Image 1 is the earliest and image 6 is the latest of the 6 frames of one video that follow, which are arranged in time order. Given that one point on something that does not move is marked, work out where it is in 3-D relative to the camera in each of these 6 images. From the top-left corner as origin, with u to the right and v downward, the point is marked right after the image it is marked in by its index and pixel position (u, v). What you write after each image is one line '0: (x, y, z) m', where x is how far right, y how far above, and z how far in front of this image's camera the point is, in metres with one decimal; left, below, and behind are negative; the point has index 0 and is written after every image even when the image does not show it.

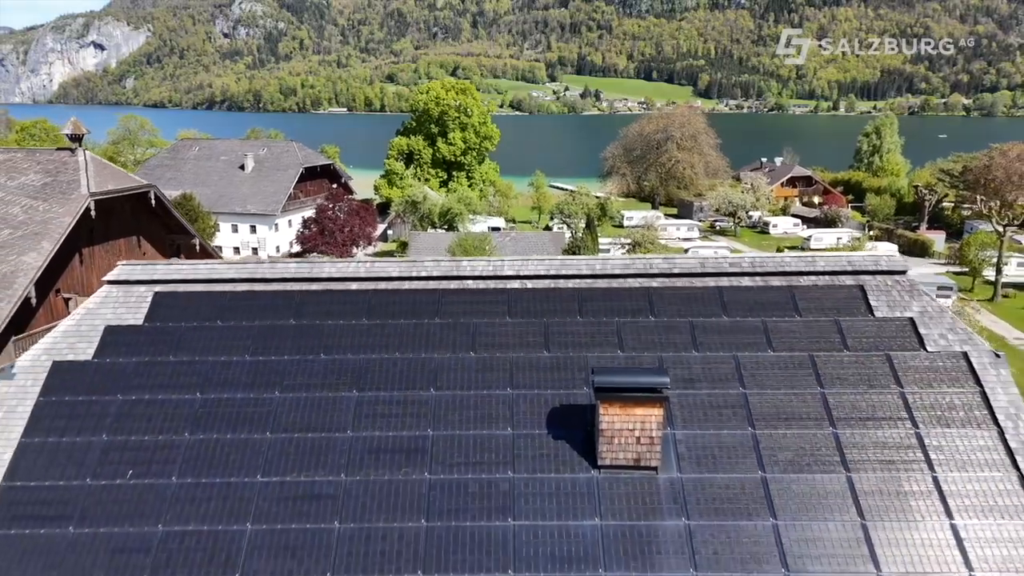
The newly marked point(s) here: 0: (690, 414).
0: (+3.3, -2.3, +11.0) m
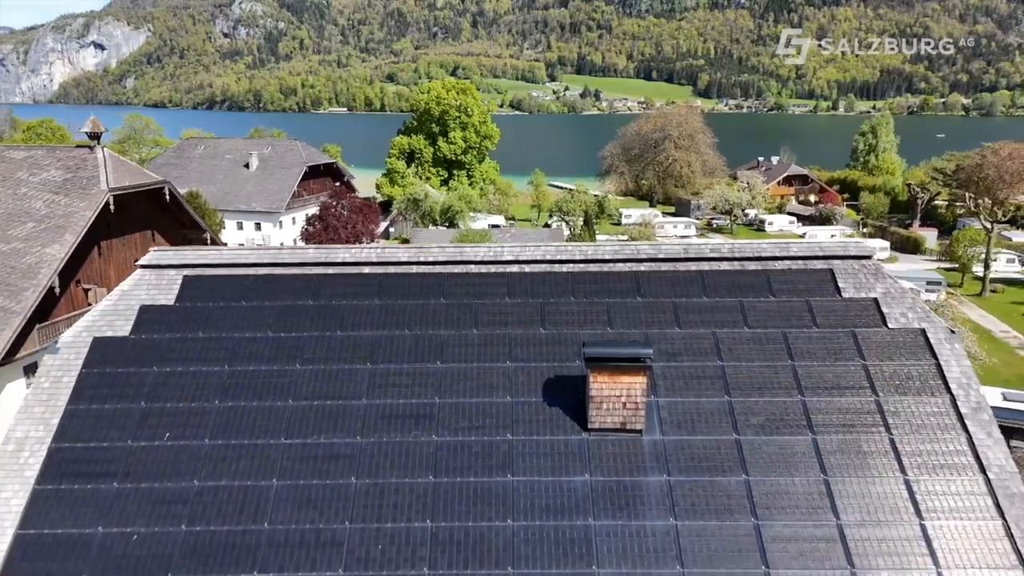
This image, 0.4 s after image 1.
0: (+3.3, -1.9, +12.1) m
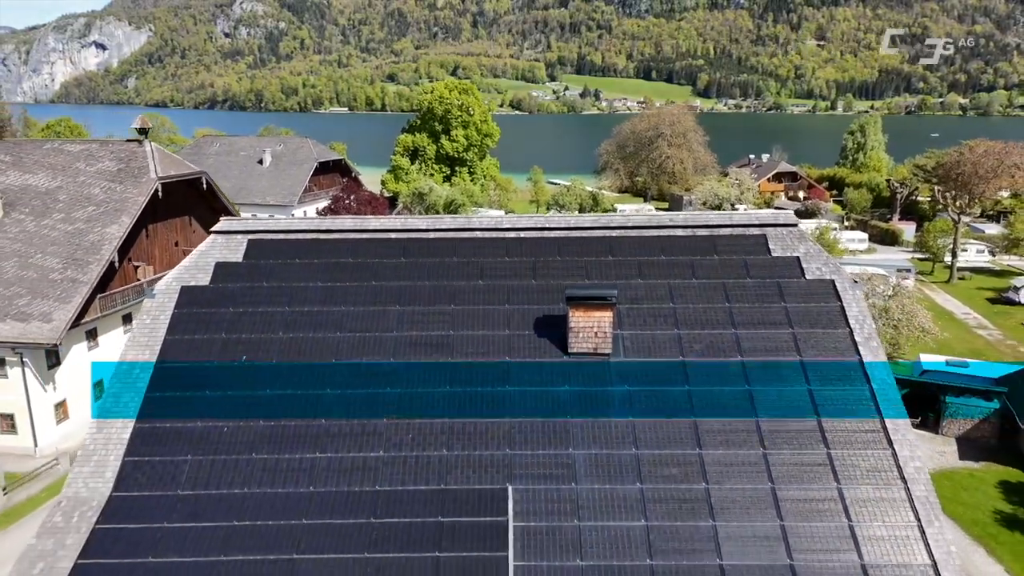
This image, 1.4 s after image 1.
0: (+3.3, -0.8, +15.5) m
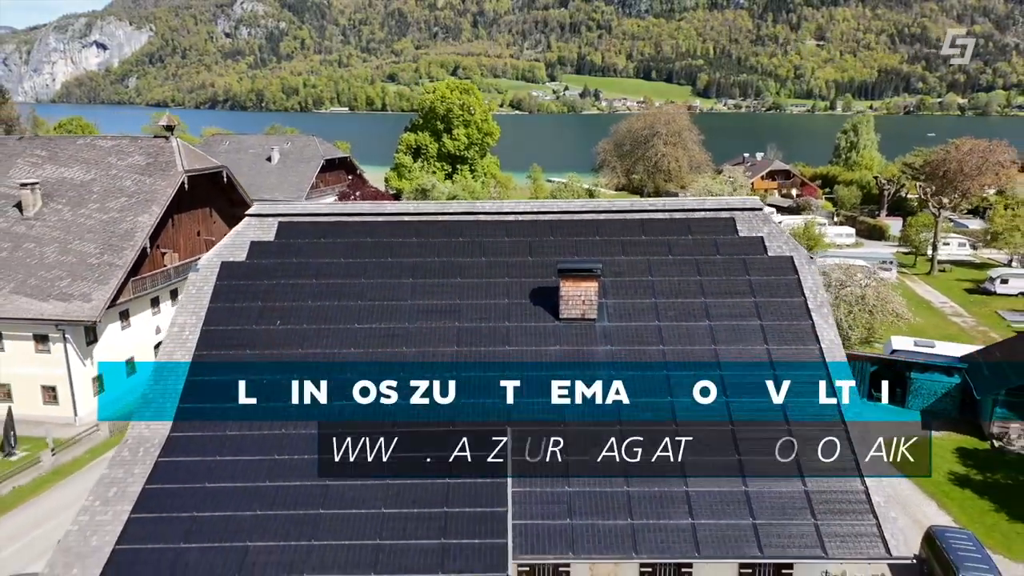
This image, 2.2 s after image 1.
0: (+3.2, 0.0, +17.7) m
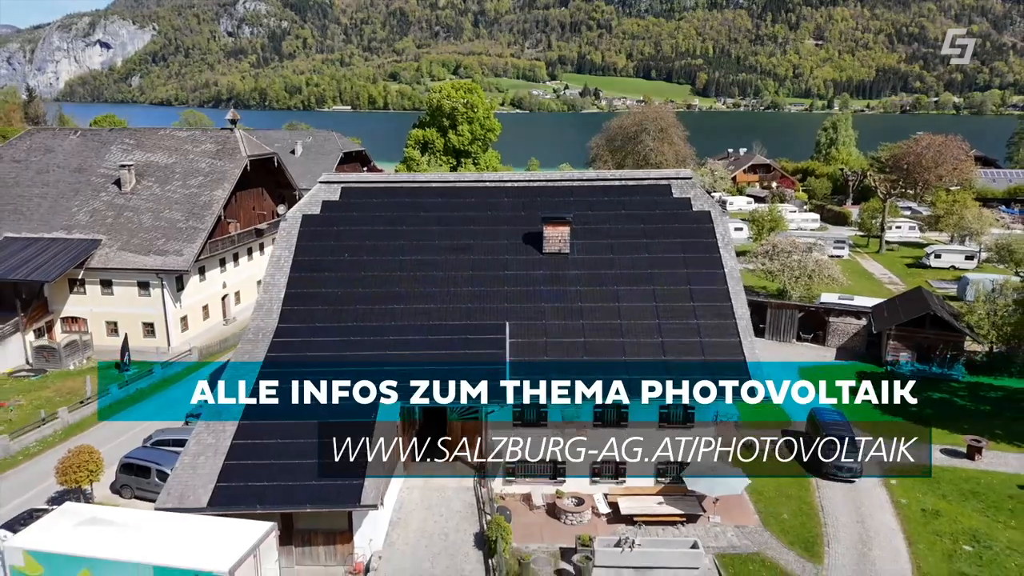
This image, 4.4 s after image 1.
0: (+3.1, +2.3, +25.0) m
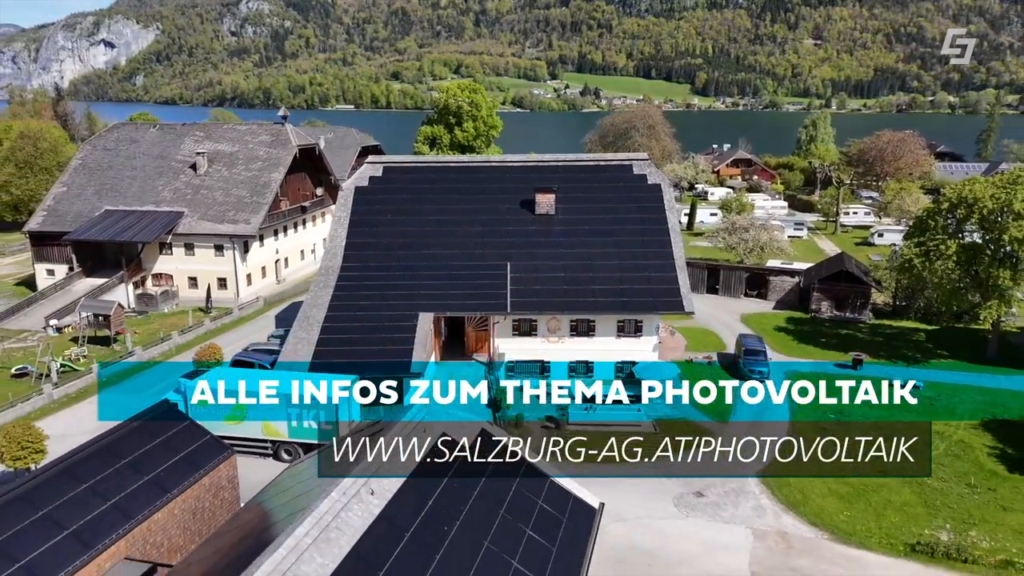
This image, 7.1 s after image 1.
0: (+3.1, +5.0, +33.4) m
